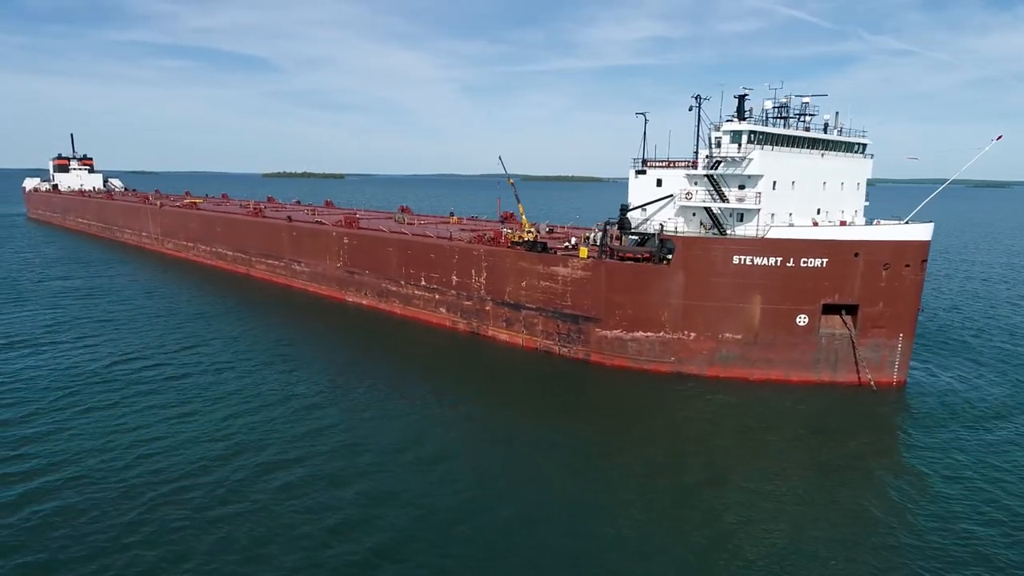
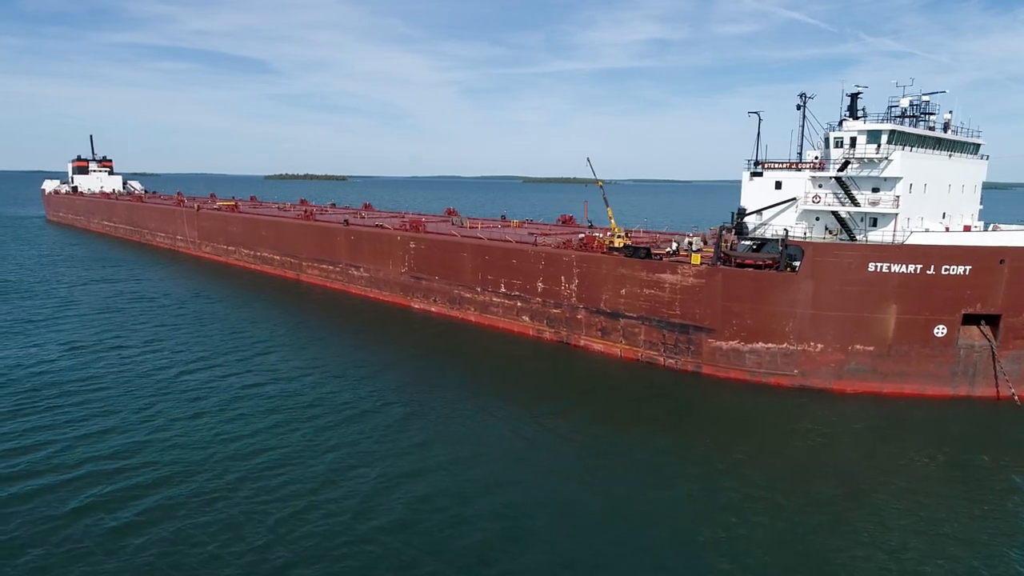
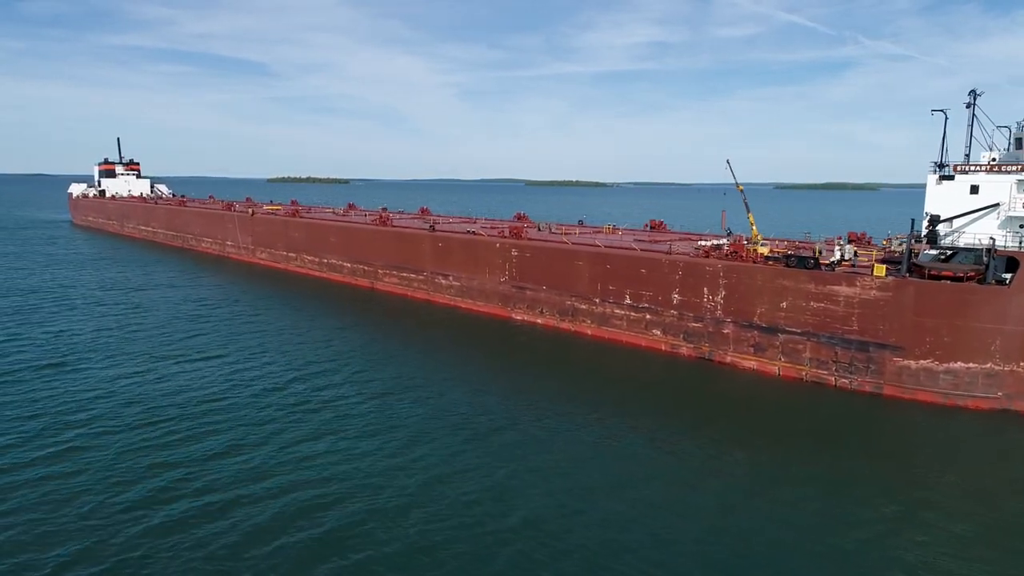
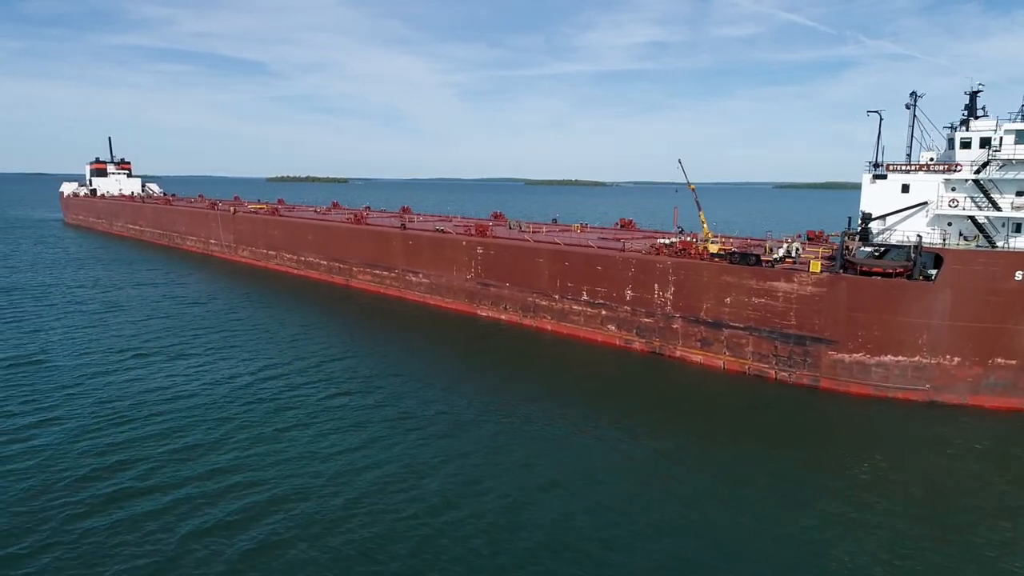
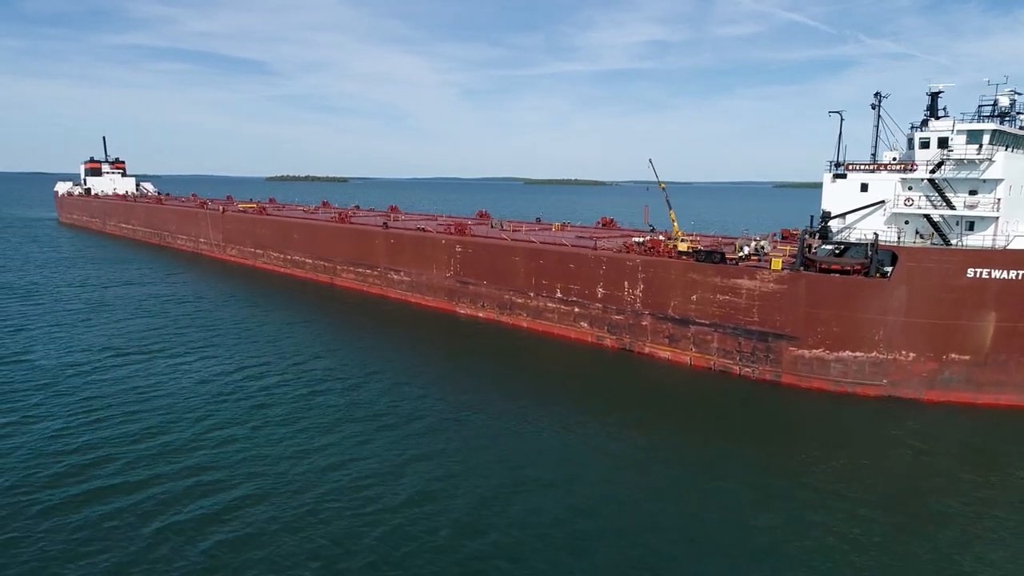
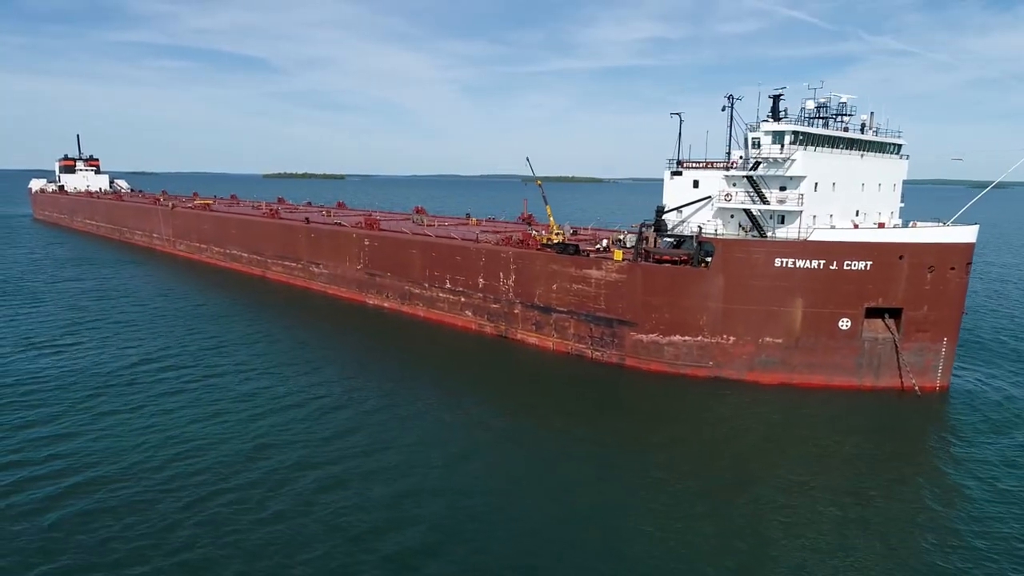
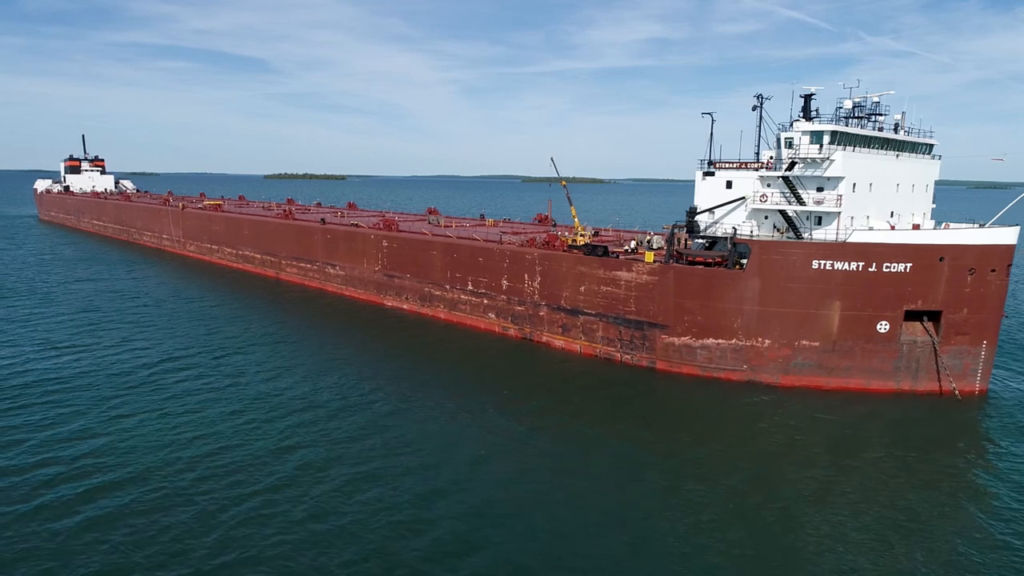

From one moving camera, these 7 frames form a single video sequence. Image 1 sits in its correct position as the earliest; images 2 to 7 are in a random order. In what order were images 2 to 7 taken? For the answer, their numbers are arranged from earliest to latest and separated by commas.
6, 7, 2, 5, 4, 3
